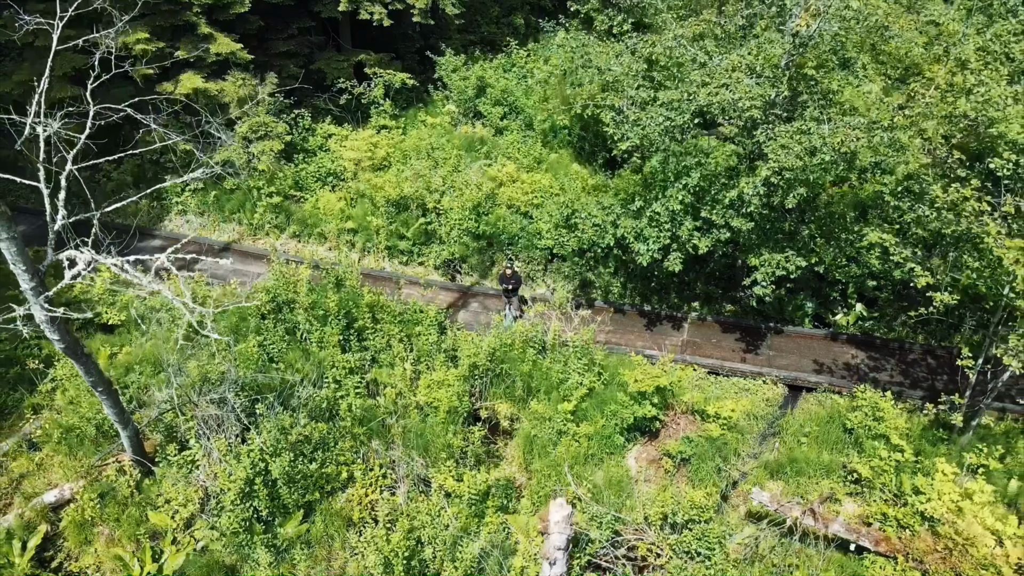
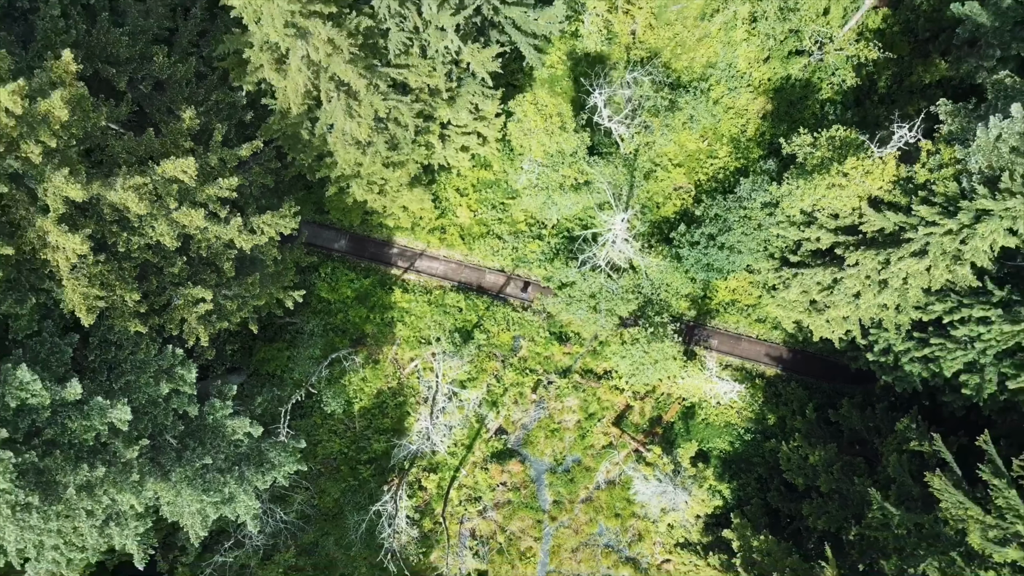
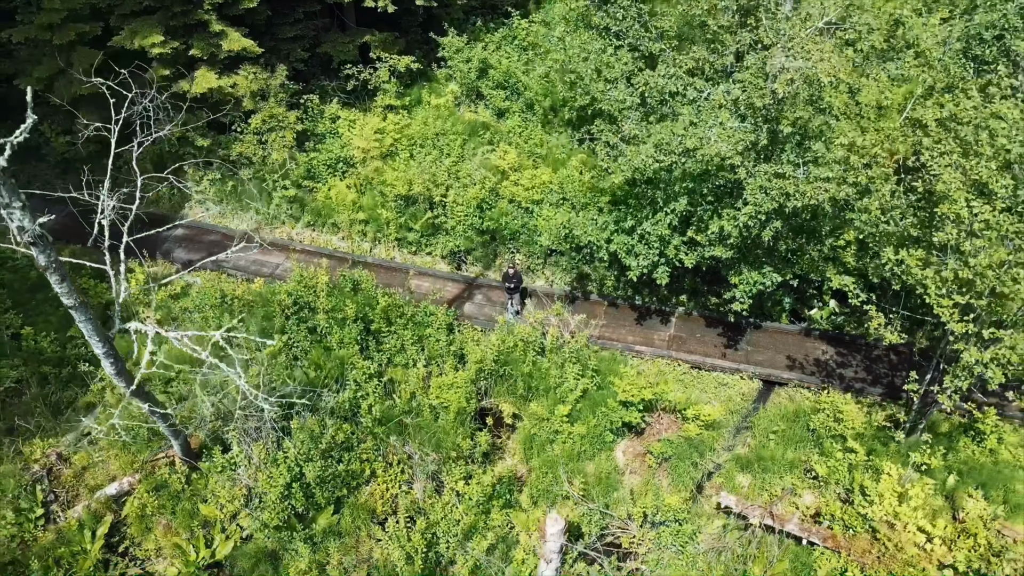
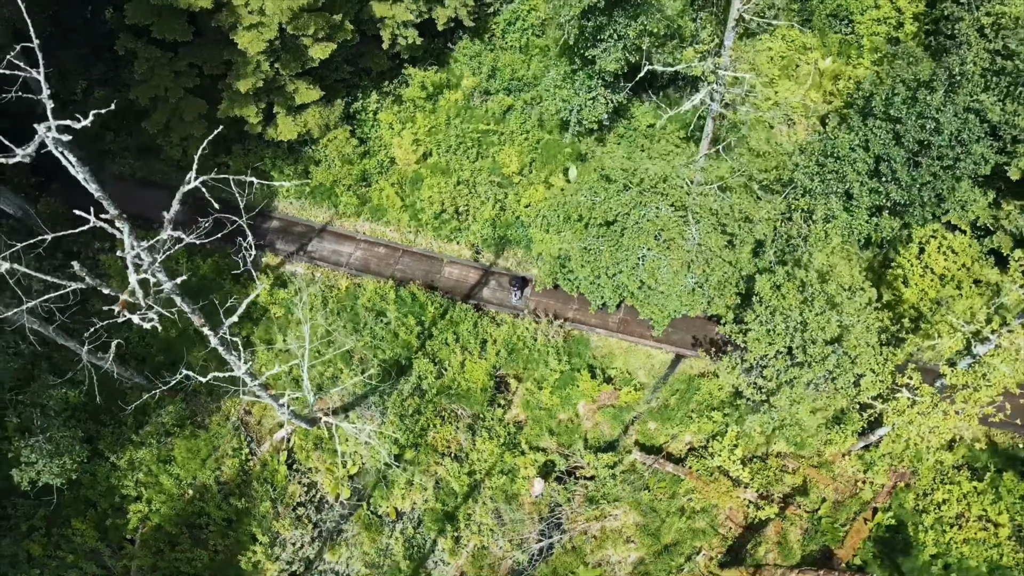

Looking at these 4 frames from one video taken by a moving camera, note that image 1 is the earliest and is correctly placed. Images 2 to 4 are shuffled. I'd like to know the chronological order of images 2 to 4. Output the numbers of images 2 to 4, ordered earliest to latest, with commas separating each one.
3, 4, 2
